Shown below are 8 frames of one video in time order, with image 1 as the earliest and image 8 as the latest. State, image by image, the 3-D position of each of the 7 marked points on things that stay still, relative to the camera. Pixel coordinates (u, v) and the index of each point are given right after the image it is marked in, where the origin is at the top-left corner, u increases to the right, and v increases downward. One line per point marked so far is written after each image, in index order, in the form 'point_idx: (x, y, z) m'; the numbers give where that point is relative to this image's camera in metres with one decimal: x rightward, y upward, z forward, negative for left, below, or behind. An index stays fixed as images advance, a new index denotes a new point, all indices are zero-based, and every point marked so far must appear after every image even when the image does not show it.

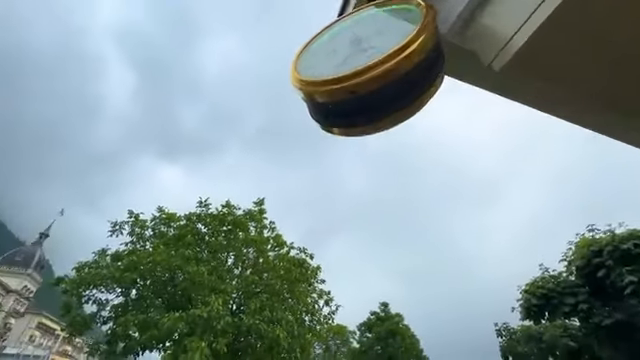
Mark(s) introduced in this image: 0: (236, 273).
0: (-3.8, -4.0, +16.6) m
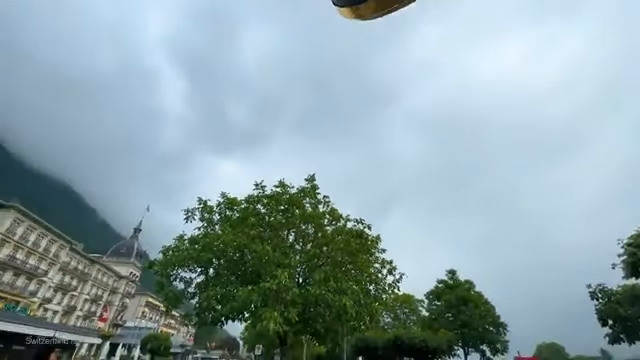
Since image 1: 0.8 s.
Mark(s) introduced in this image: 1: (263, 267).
0: (-1.2, -3.1, +17.6) m
1: (-2.5, -3.5, +15.2) m
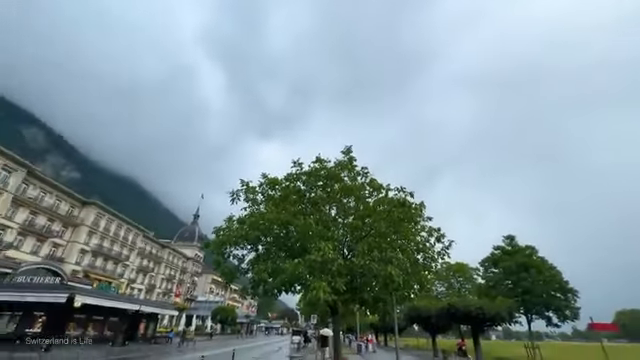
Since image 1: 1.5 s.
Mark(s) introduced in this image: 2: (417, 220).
0: (+0.9, -1.9, +17.9) m
1: (-0.7, -2.6, +15.7) m
2: (+4.6, -1.9, +18.0) m
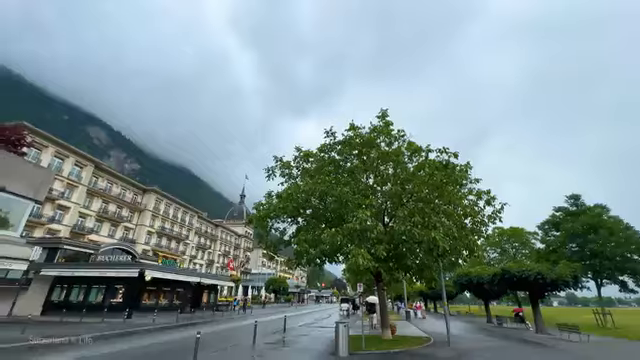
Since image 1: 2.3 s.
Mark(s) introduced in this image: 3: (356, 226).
0: (+2.7, -0.4, +17.5) m
1: (+1.0, -1.3, +15.6) m
2: (+6.4, -0.1, +17.2) m
3: (+1.3, -1.7, +13.8) m
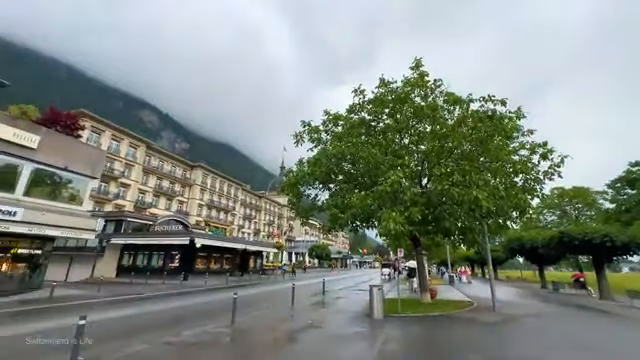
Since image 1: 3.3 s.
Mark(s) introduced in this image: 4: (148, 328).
0: (+4.2, +1.4, +16.5) m
1: (+2.3, +0.3, +14.8) m
2: (+7.8, +1.8, +15.7) m
3: (+2.4, -0.2, +13.1) m
4: (-6.1, -5.2, +13.4) m
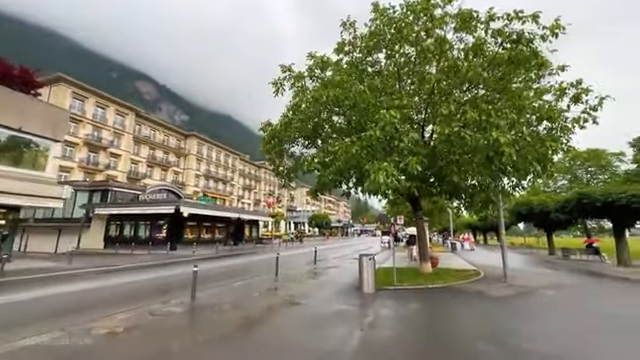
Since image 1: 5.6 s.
0: (+3.6, +3.2, +14.1) m
1: (+1.7, +1.9, +12.6) m
2: (+7.3, +3.5, +13.2) m
3: (+1.8, +1.2, +10.9) m
4: (-6.6, -3.8, +11.7) m
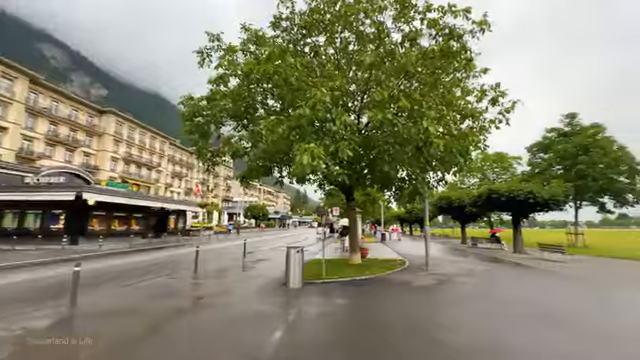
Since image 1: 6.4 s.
0: (+1.2, +3.5, +13.7) m
1: (-0.5, +2.3, +12.0) m
2: (+4.9, +3.8, +13.4) m
3: (-0.2, +1.6, +10.3) m
4: (-8.7, -3.3, +9.9) m
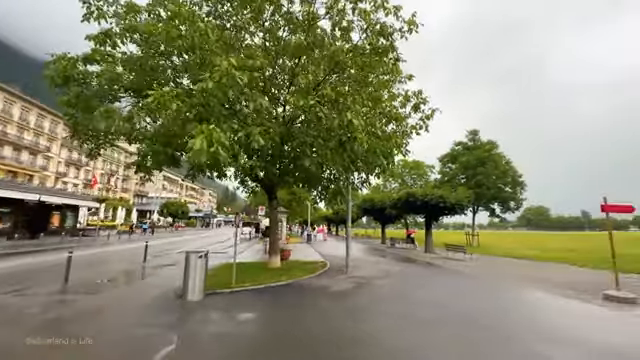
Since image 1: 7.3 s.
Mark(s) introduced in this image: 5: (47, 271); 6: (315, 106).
0: (-1.4, +3.7, +12.3) m
1: (-2.8, +2.5, +10.2) m
2: (+2.4, +3.8, +12.6) m
3: (-2.1, +1.7, +8.7) m
4: (-10.6, -2.9, +6.7) m
5: (-9.7, -3.4, +13.9) m
6: (-0.1, +1.9, +10.4) m
